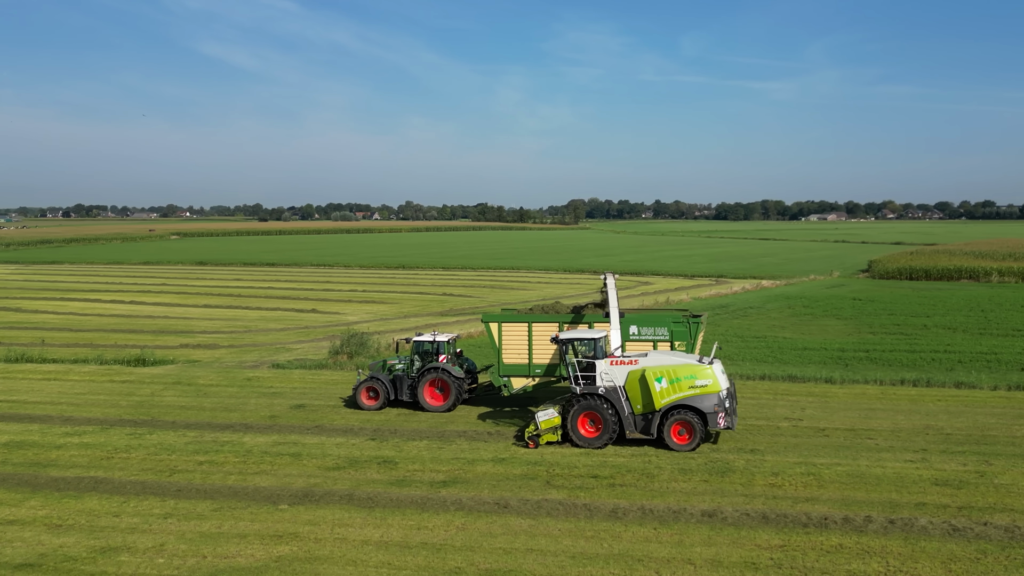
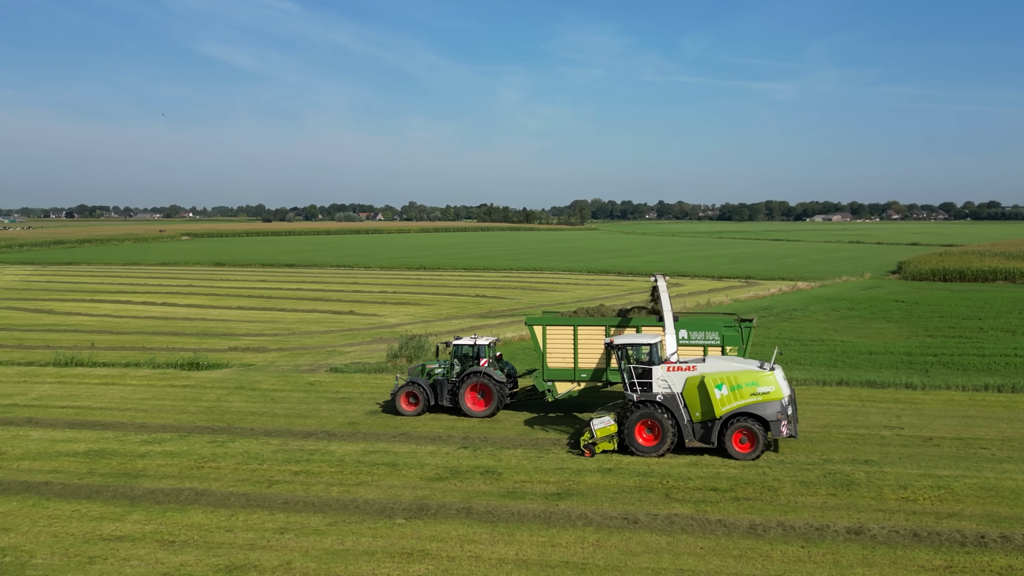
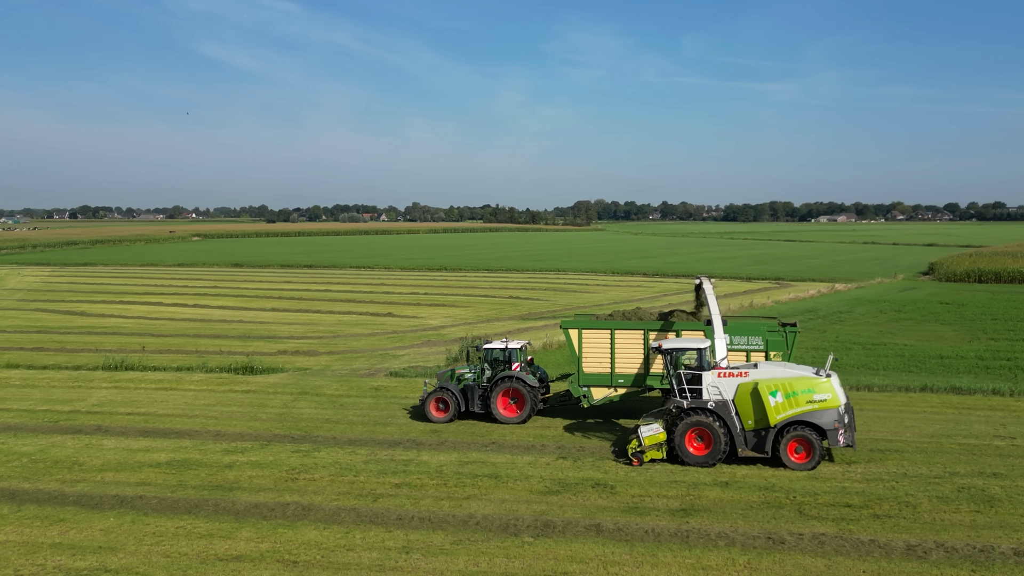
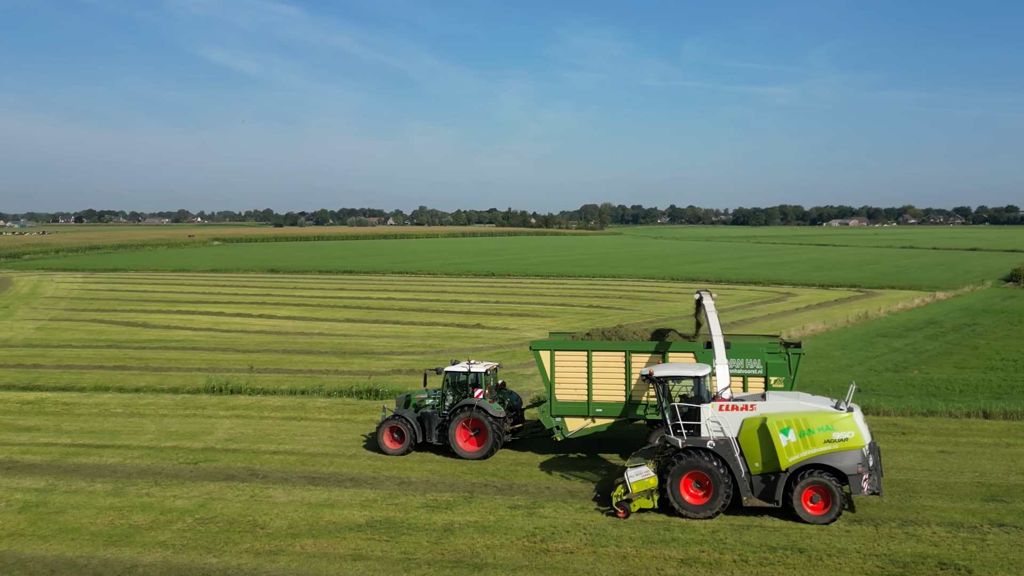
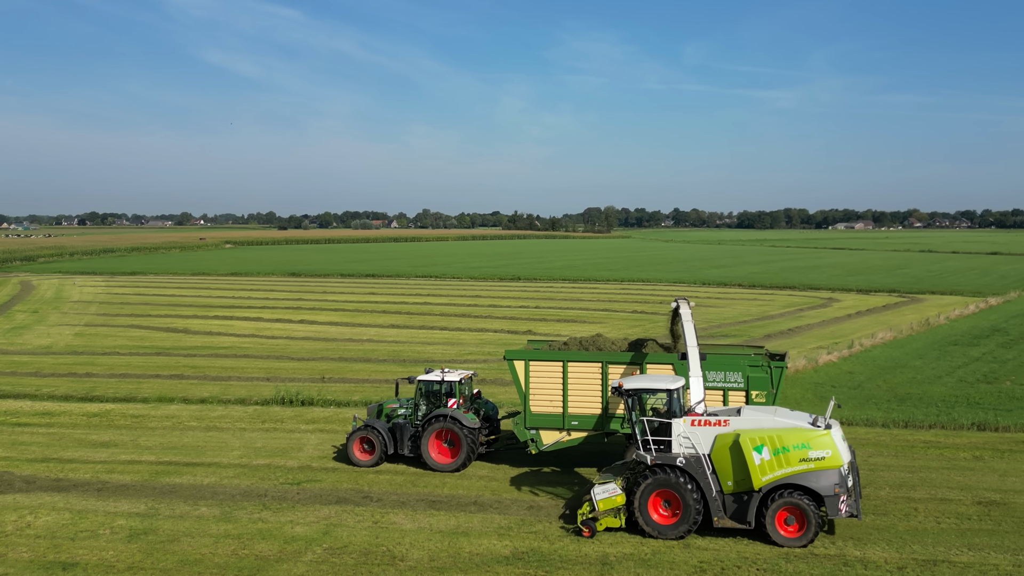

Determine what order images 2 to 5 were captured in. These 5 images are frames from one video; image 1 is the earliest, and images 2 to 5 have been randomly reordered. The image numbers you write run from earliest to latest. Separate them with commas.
2, 3, 4, 5
